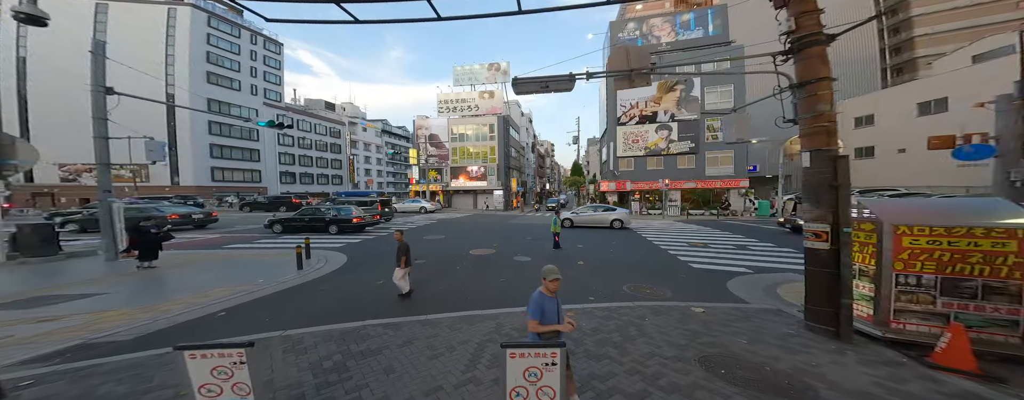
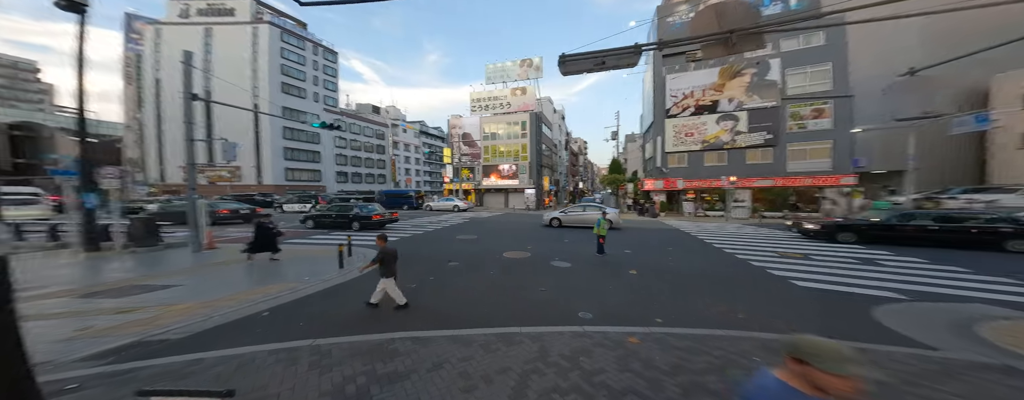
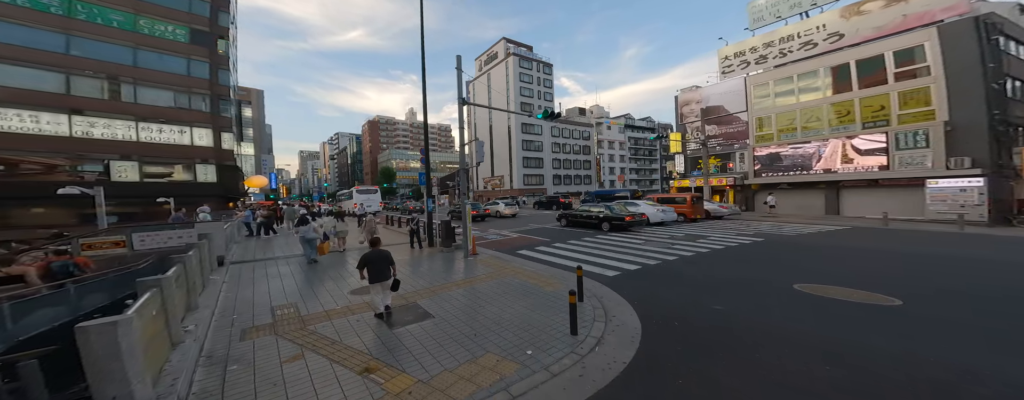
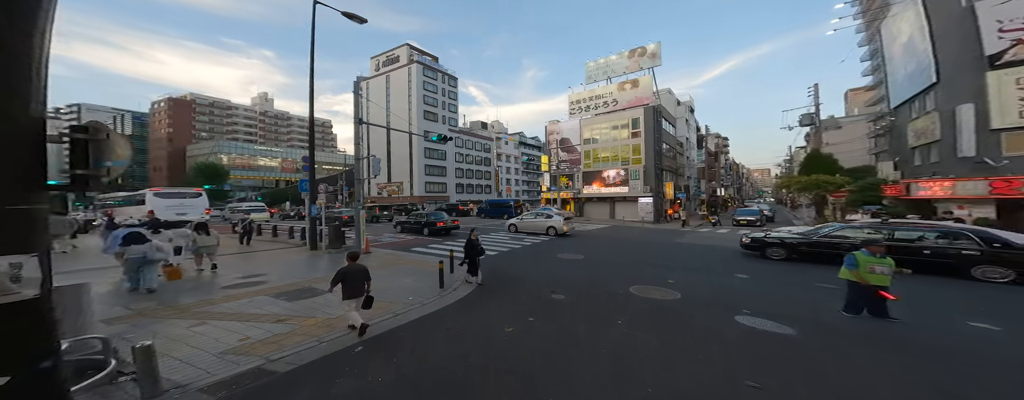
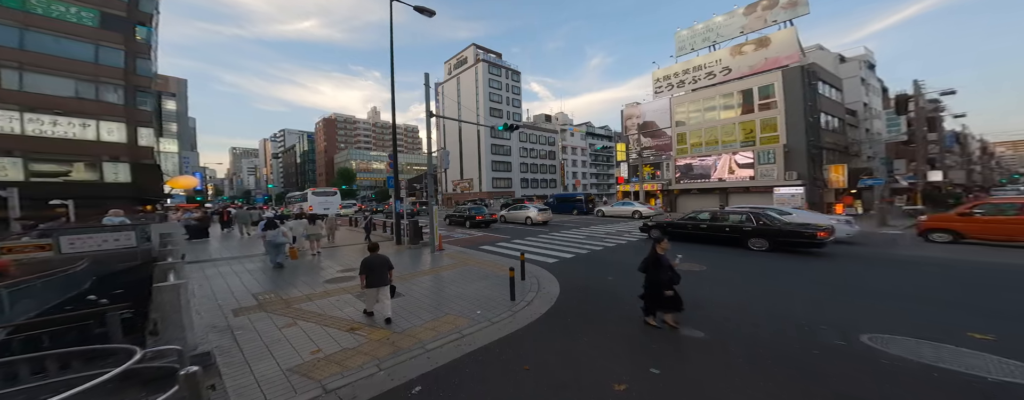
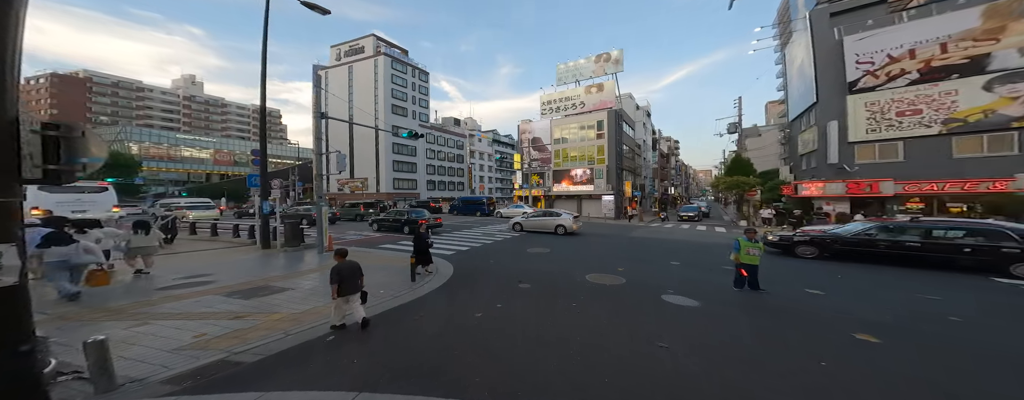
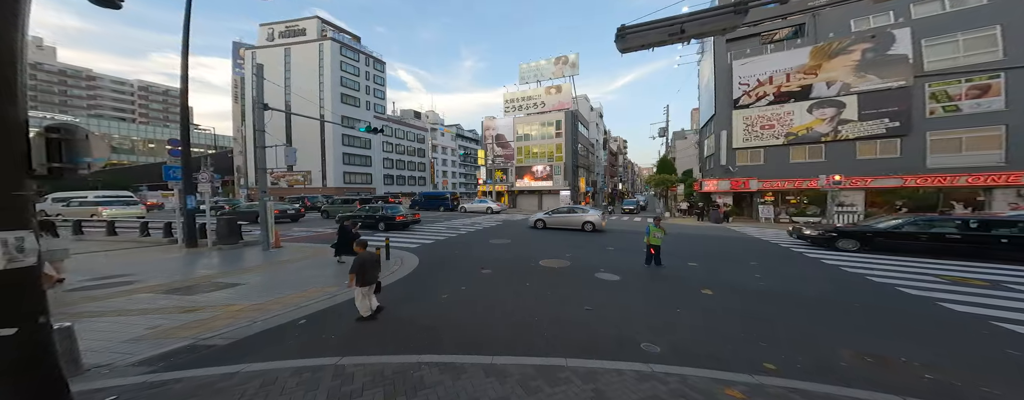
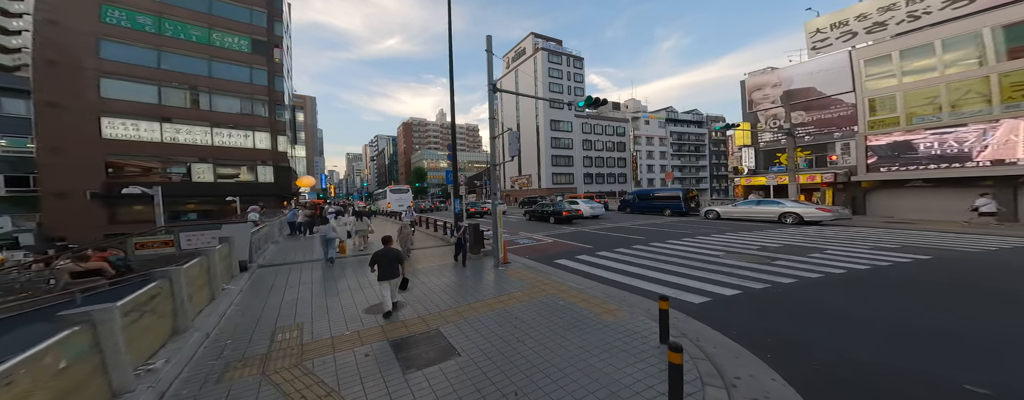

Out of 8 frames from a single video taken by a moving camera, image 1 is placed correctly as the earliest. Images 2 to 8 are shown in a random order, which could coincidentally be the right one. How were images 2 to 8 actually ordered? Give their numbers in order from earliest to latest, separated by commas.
2, 7, 6, 4, 5, 3, 8
